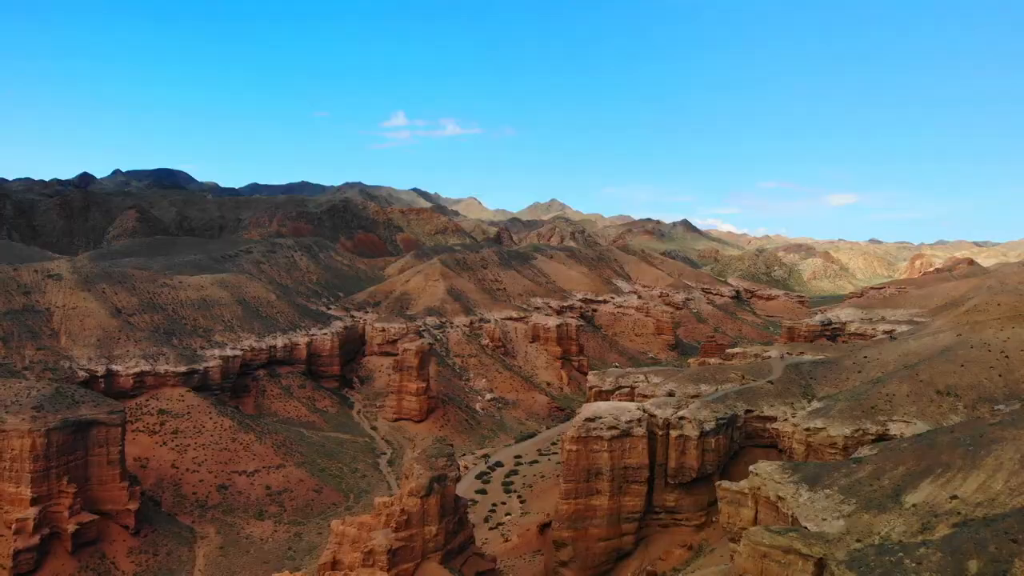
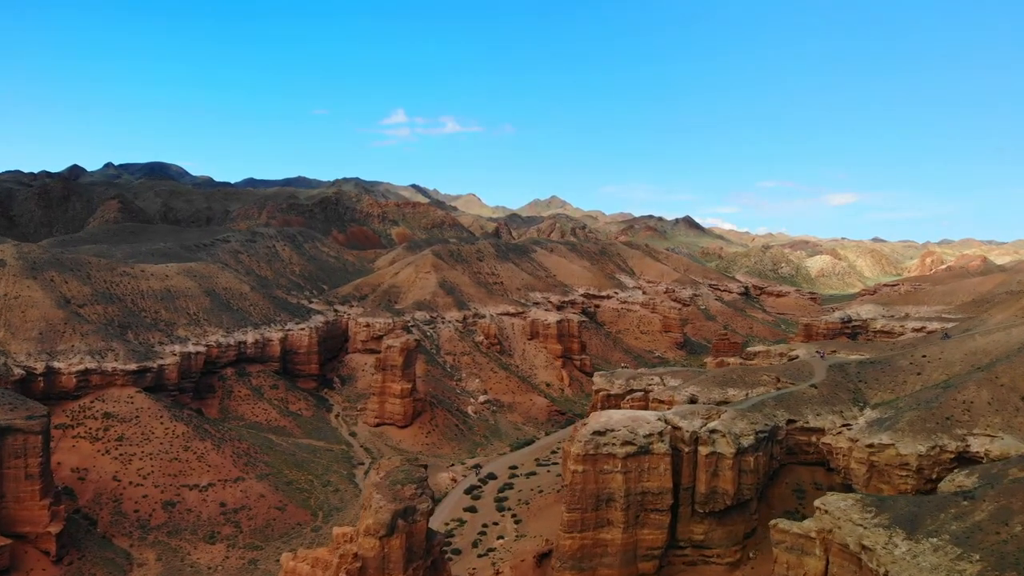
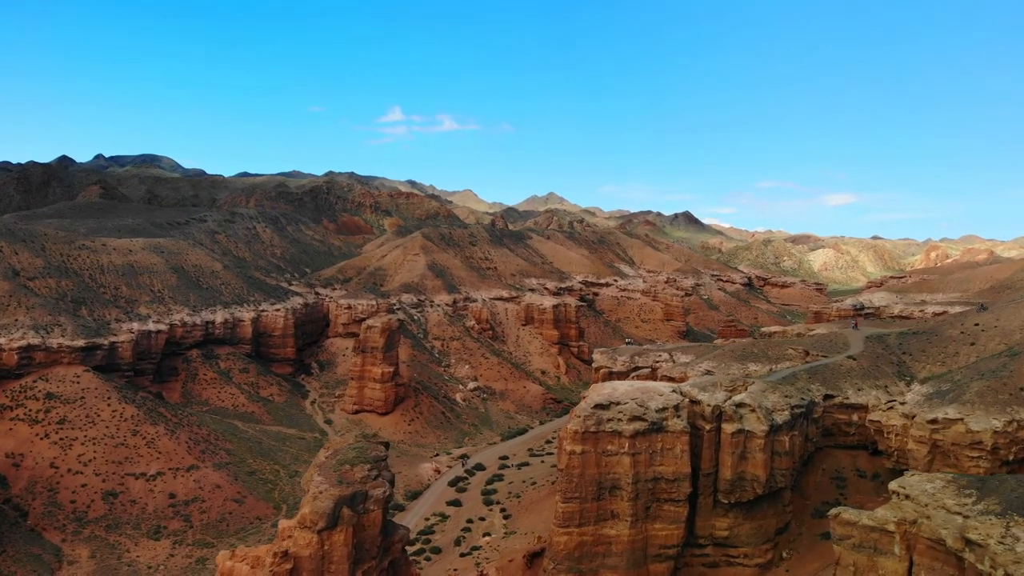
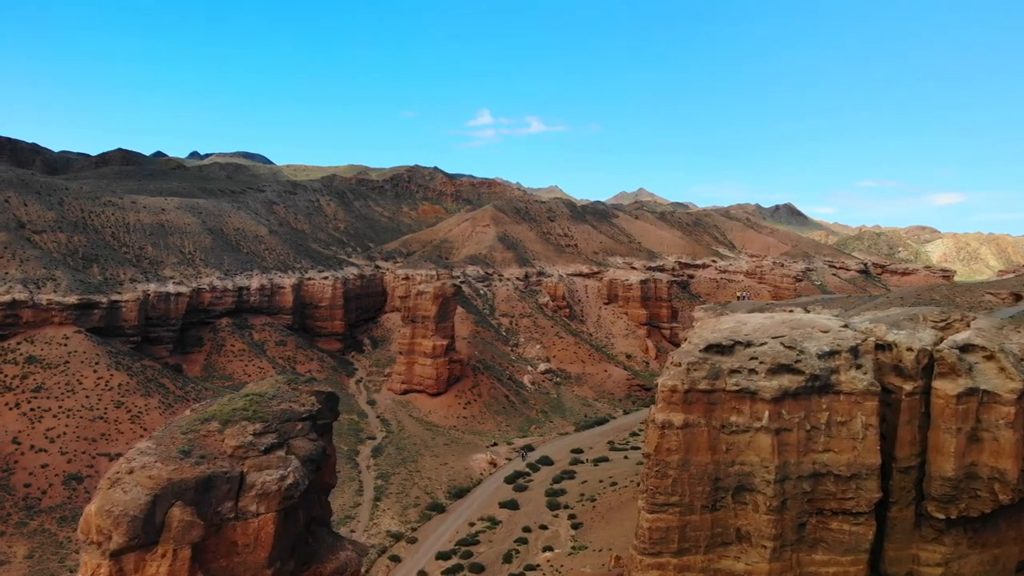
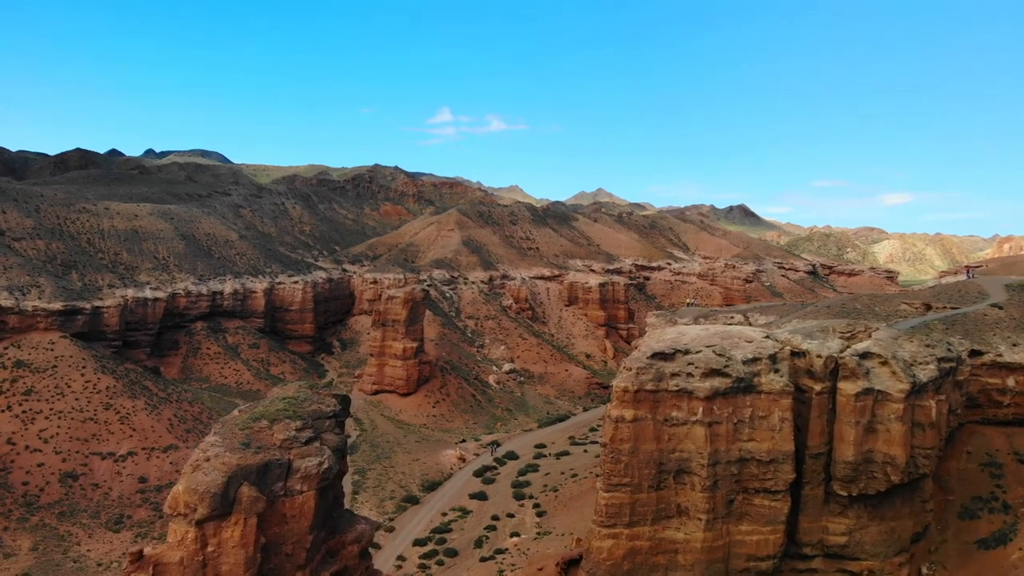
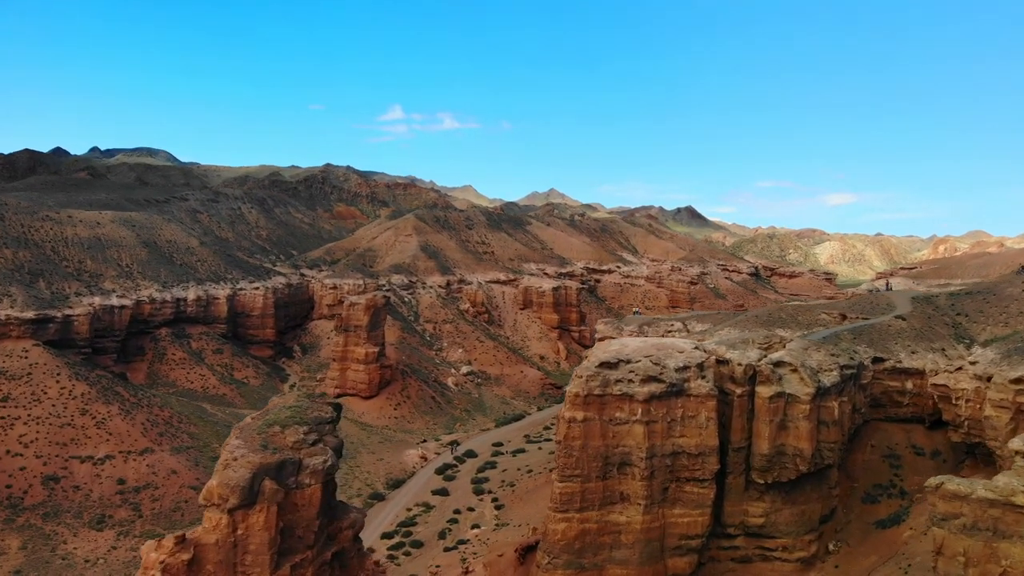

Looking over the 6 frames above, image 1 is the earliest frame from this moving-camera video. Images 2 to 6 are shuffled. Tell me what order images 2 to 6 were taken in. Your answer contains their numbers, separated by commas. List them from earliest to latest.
2, 3, 6, 5, 4
